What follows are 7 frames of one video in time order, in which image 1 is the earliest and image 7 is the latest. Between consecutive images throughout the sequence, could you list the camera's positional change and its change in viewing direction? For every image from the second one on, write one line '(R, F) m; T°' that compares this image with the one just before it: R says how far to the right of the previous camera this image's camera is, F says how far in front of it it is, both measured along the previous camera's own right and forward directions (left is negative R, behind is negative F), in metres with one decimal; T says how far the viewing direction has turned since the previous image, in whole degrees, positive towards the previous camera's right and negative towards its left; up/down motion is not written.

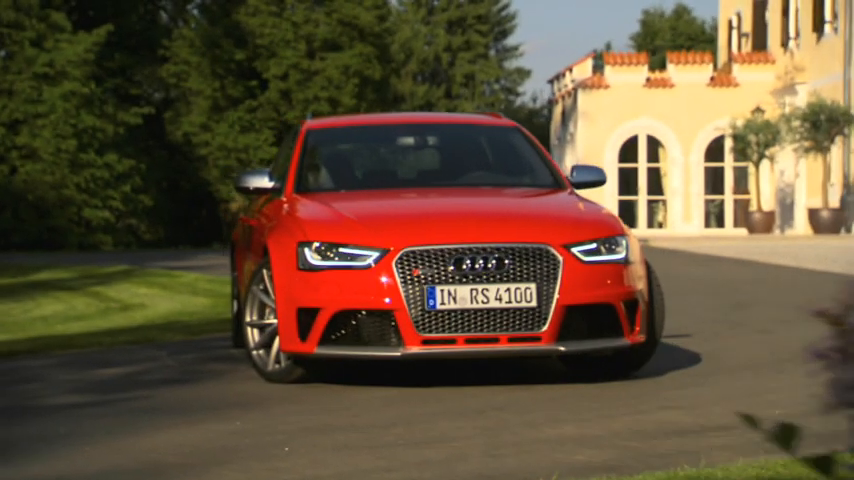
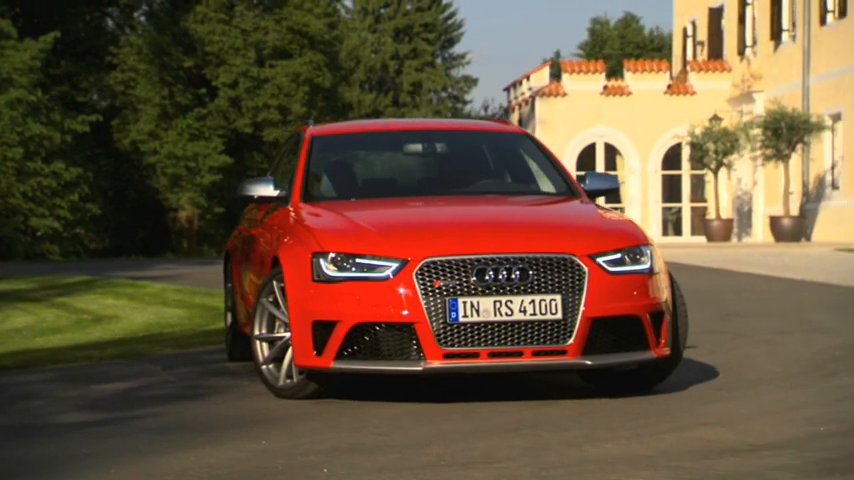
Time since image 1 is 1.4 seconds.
(-0.4, +0.3) m; +2°
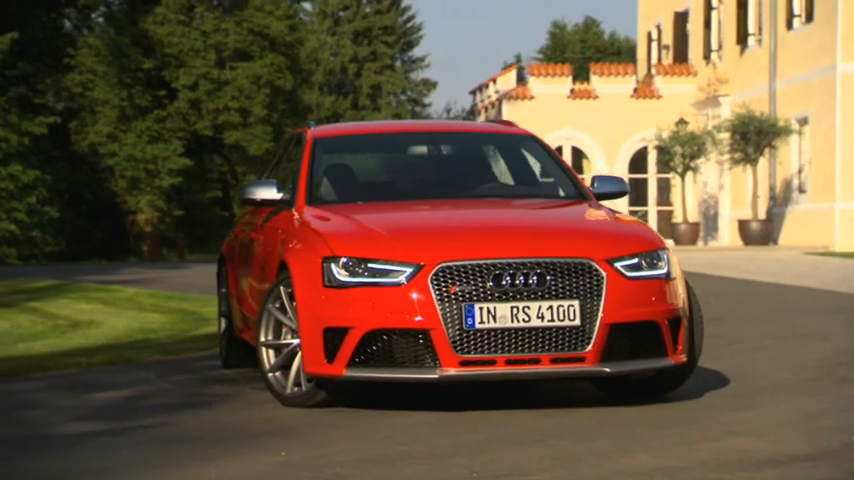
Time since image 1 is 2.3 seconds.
(-0.3, +0.2) m; +2°
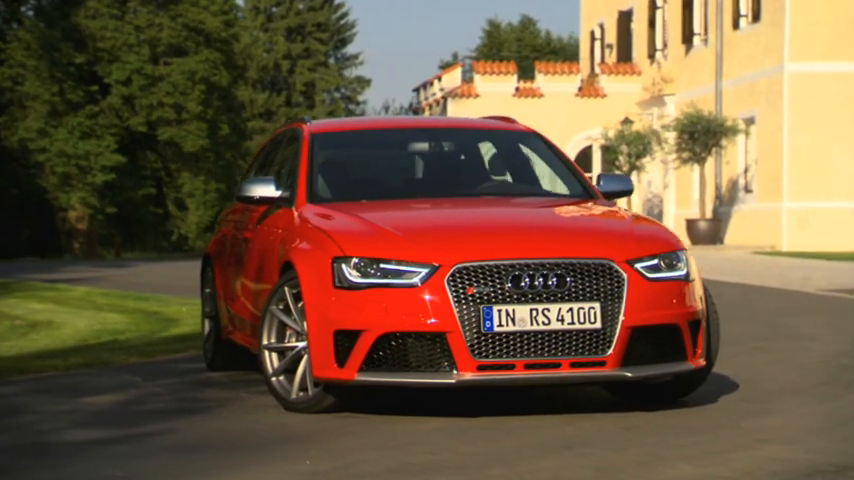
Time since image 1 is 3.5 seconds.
(-0.4, +0.3) m; +3°
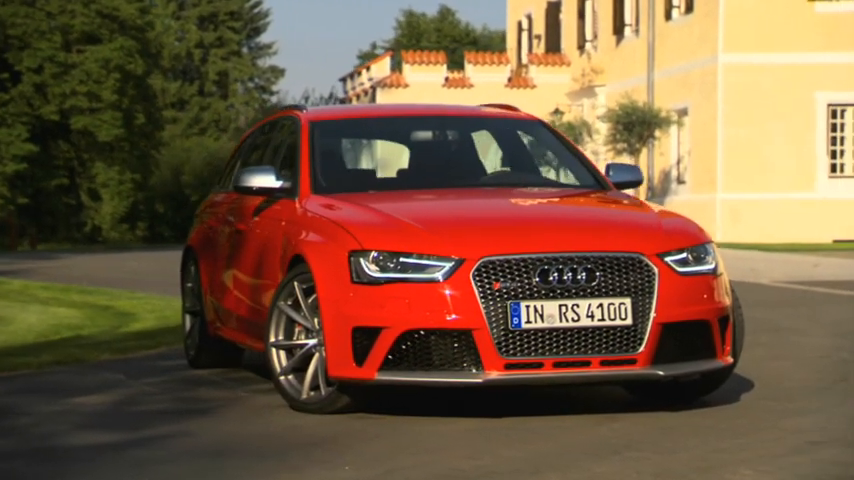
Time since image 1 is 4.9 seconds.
(-0.6, +0.4) m; +3°
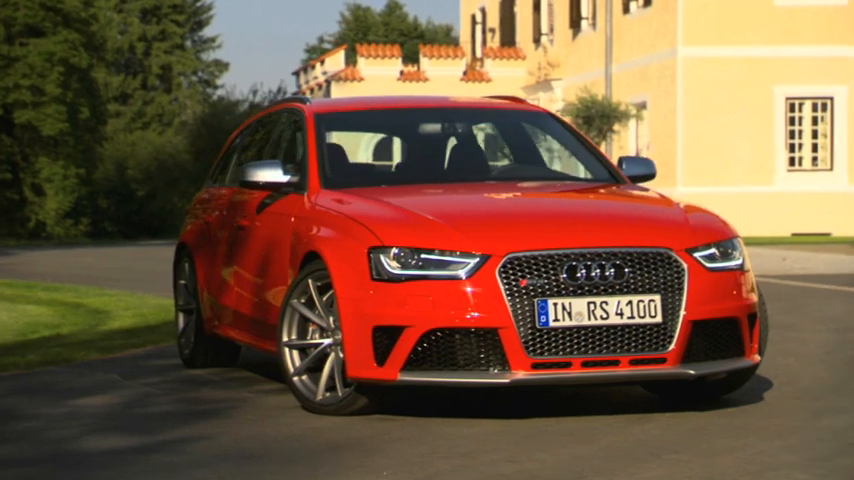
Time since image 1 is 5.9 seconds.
(-0.4, +0.3) m; +2°
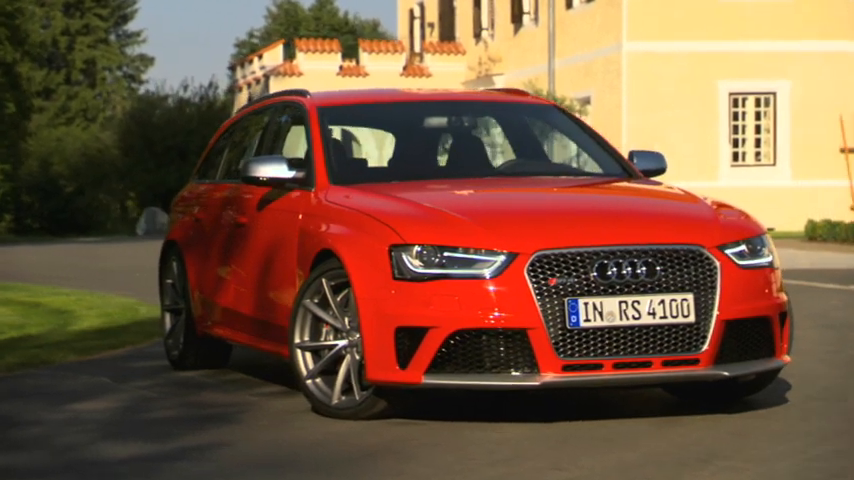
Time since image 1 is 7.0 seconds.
(-0.5, +0.3) m; +3°
